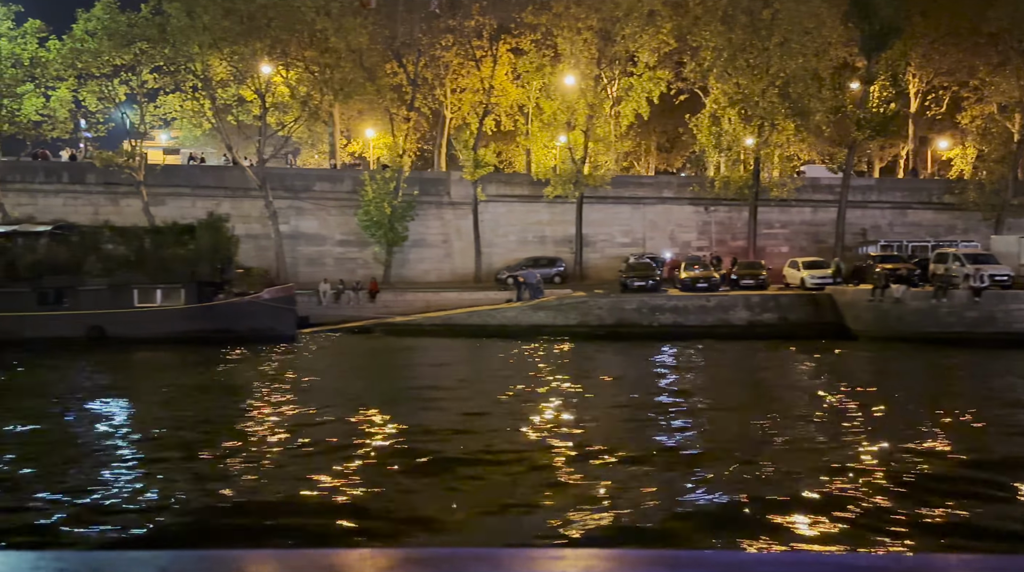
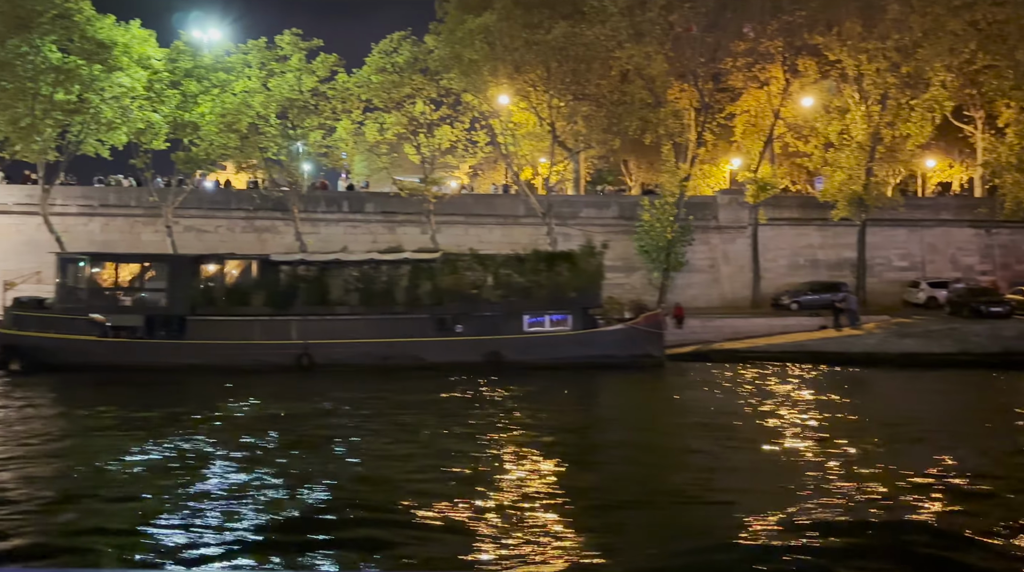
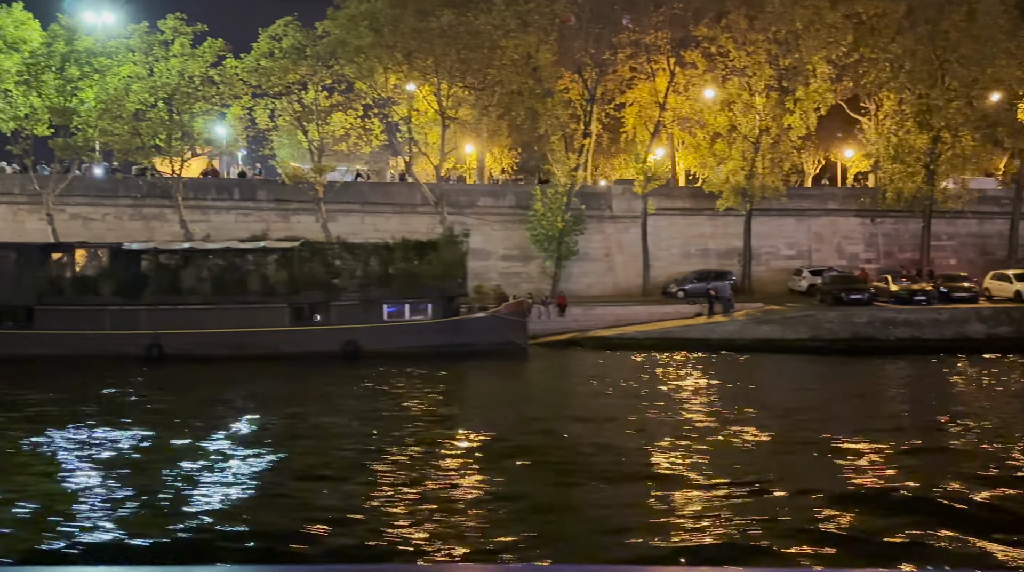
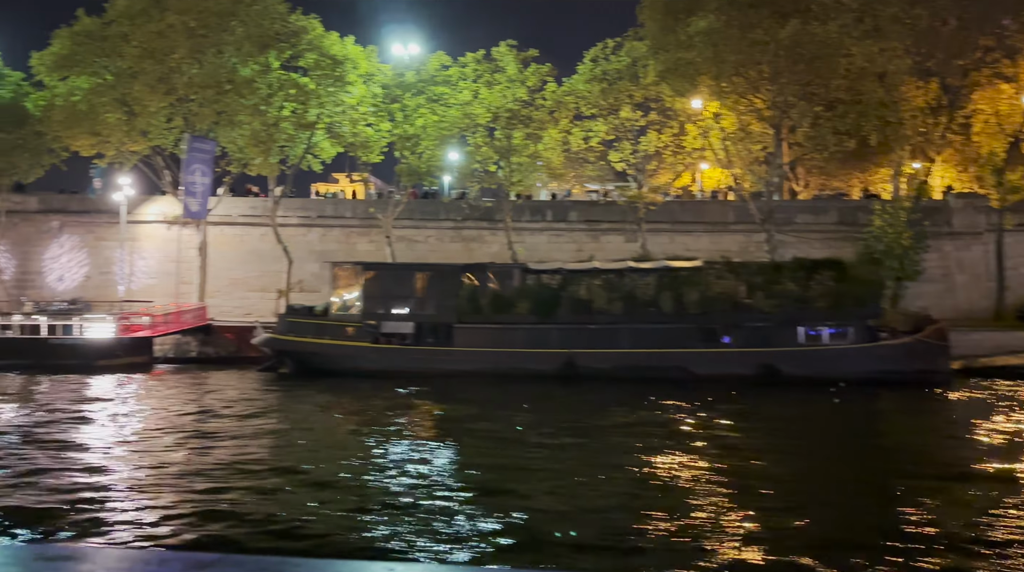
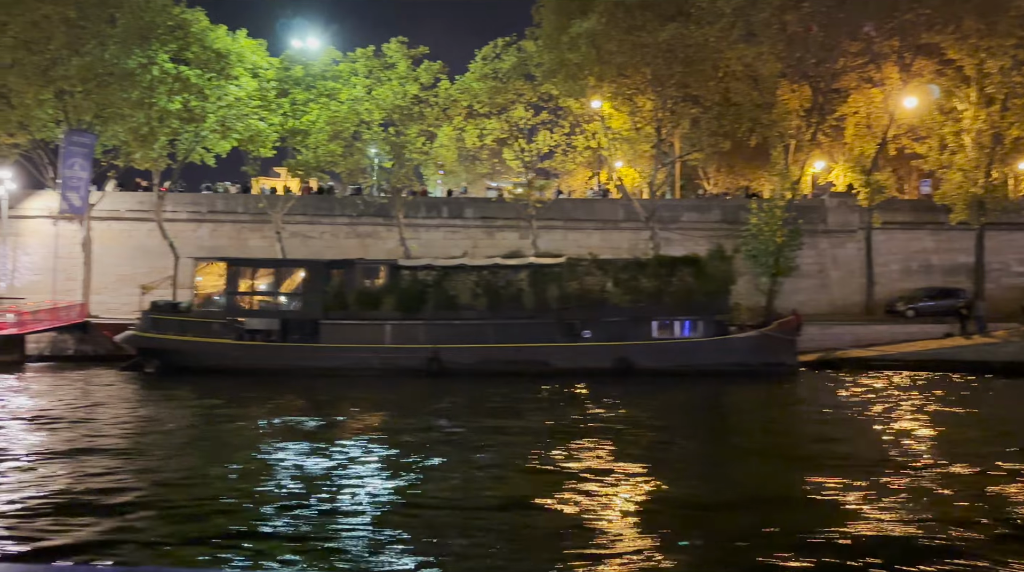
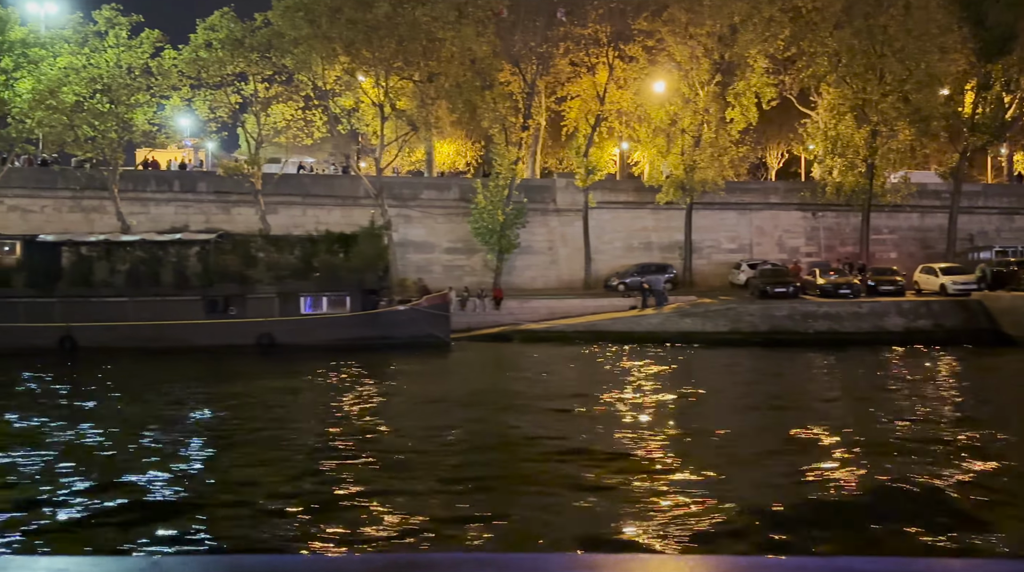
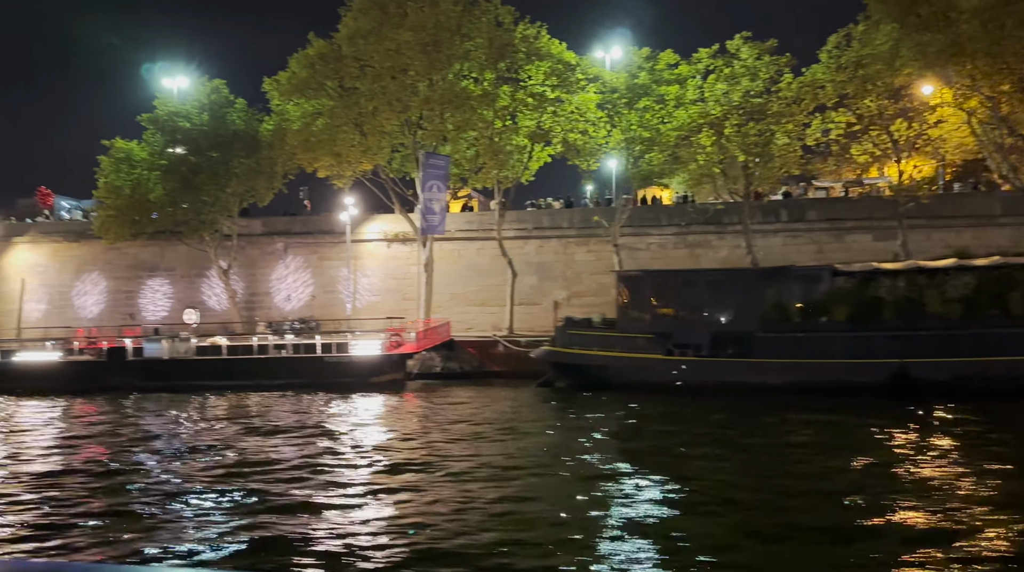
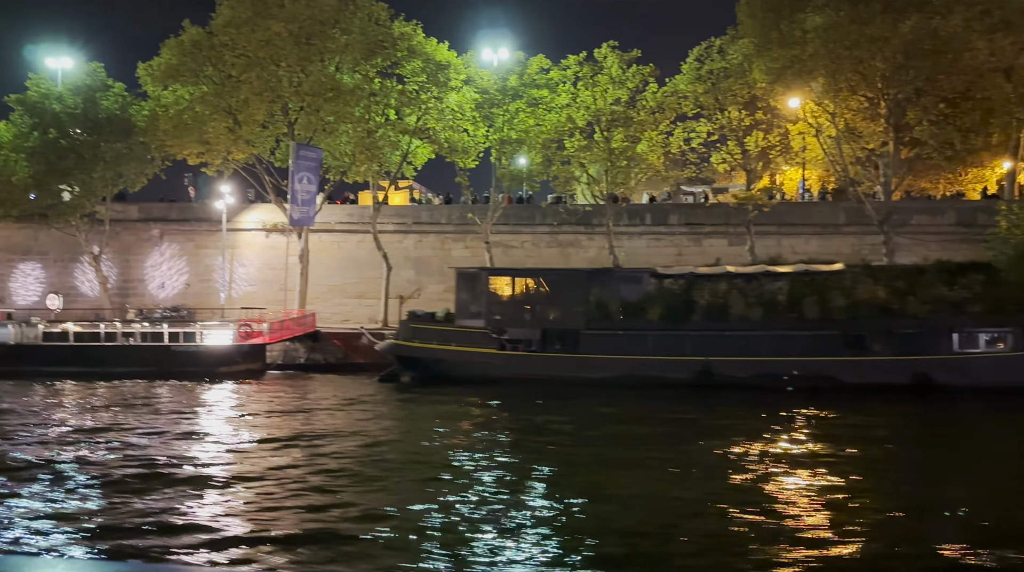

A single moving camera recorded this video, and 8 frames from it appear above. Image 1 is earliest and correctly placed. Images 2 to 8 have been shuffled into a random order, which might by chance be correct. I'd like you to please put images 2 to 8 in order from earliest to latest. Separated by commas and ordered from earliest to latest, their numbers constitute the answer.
6, 3, 2, 5, 4, 8, 7
